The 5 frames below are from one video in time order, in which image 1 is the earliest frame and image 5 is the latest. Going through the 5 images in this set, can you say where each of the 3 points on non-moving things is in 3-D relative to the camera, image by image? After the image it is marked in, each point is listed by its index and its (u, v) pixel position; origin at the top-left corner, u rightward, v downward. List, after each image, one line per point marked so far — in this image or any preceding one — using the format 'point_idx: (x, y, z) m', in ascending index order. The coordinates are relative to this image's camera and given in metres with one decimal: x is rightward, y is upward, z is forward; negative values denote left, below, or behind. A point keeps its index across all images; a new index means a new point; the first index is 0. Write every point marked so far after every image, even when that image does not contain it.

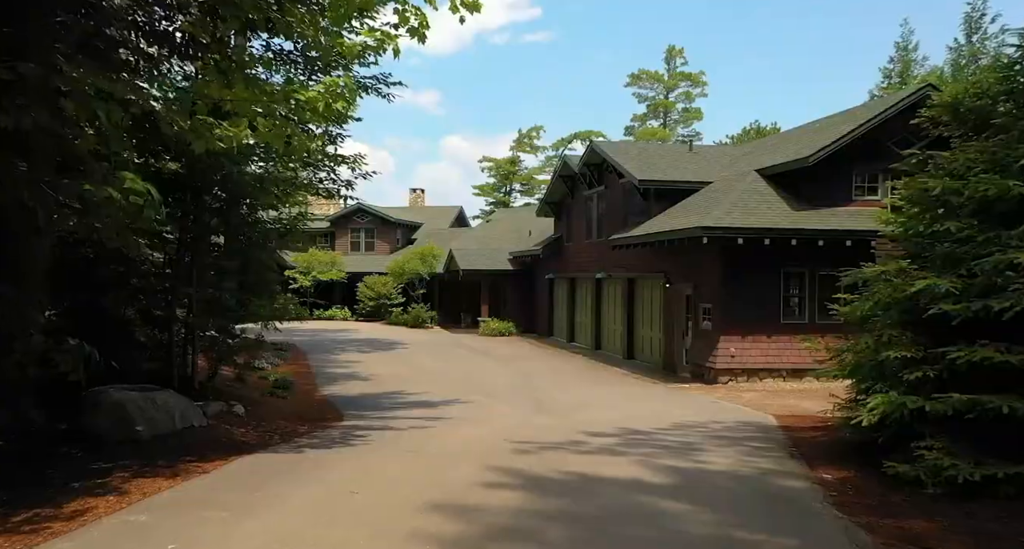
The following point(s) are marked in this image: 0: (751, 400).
0: (+3.6, -1.9, +13.3) m
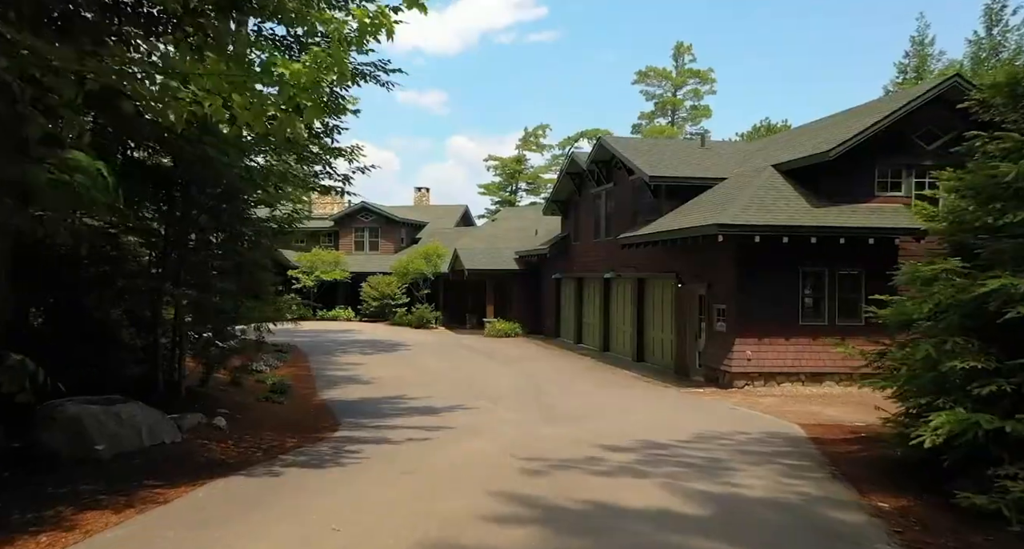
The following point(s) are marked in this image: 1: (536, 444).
0: (+3.7, -1.9, +12.7) m
1: (+0.3, -1.7, +8.7) m
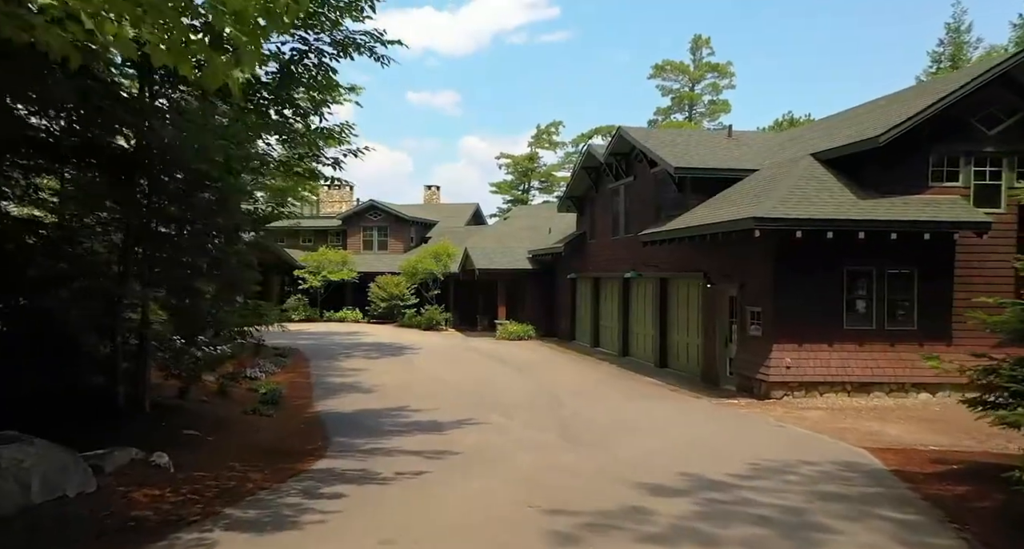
0: (+3.9, -1.8, +11.2) m
1: (+0.4, -1.7, +7.3) m
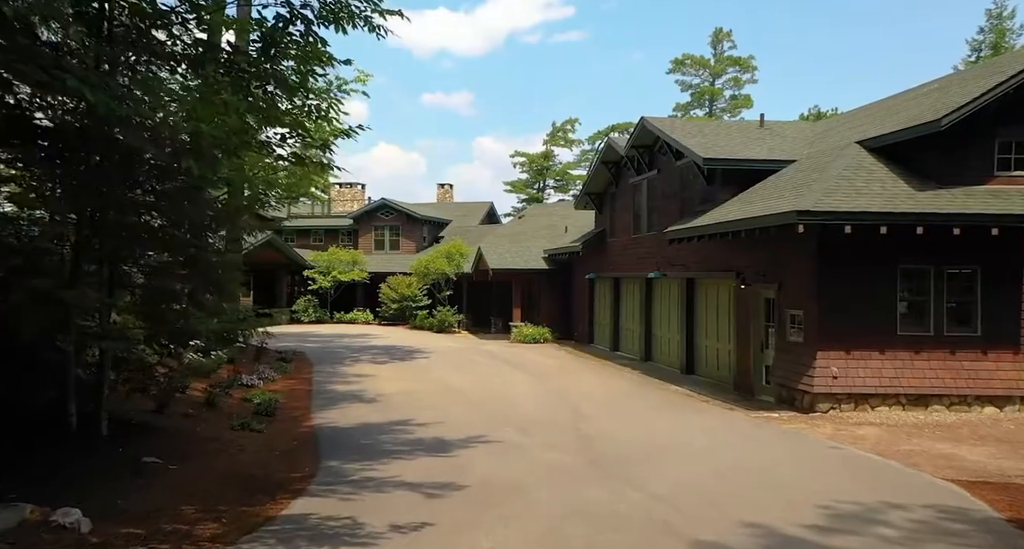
0: (+4.1, -1.8, +9.8) m
1: (+0.5, -1.7, +6.0) m
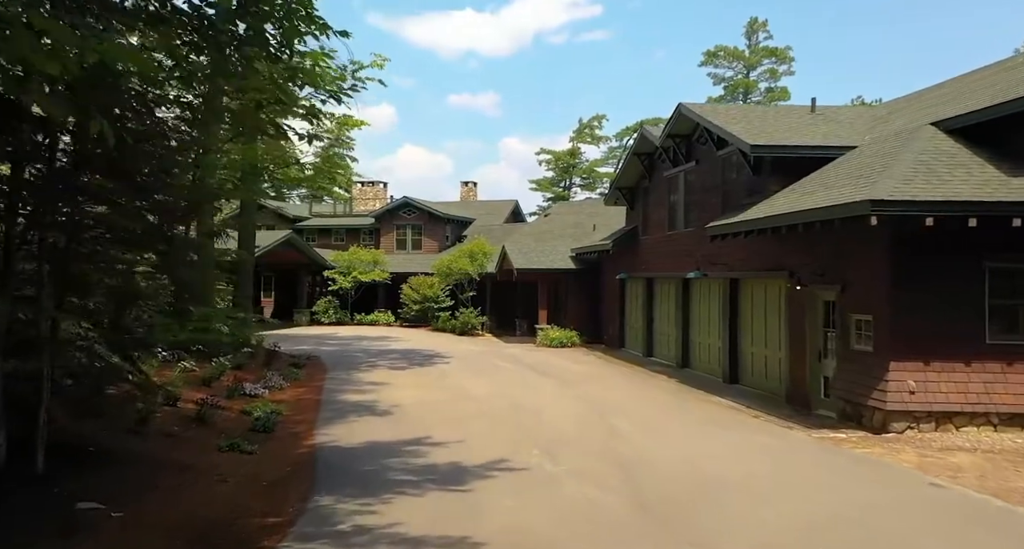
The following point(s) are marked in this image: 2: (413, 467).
0: (+4.3, -1.8, +8.1) m
1: (+0.7, -1.7, +4.4) m
2: (-1.0, -2.0, +9.3) m
